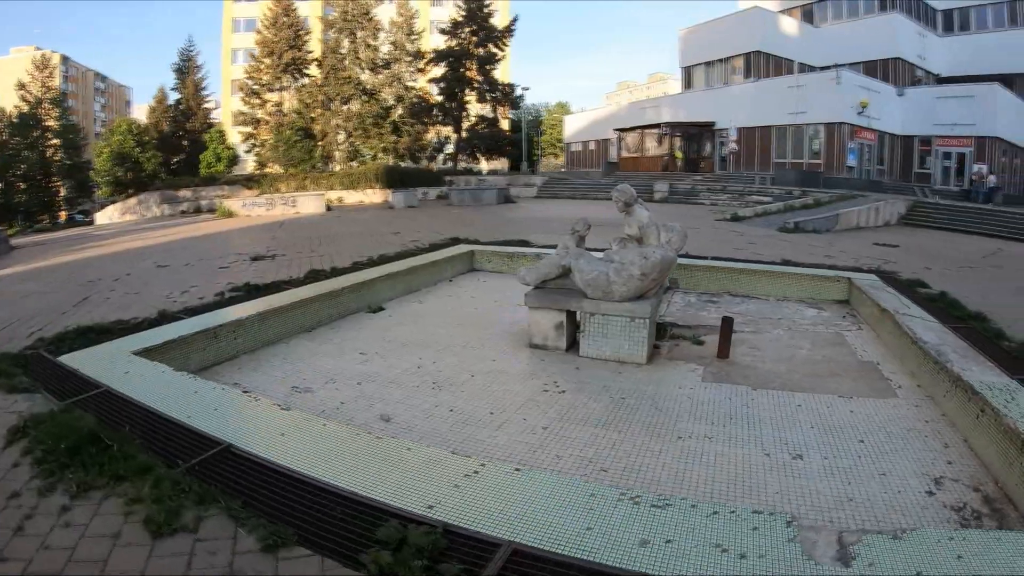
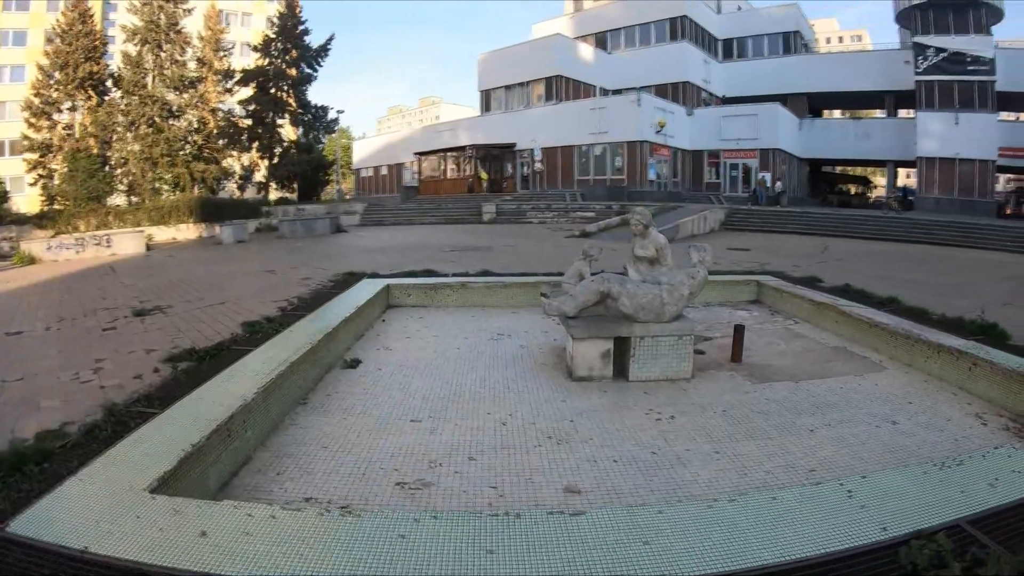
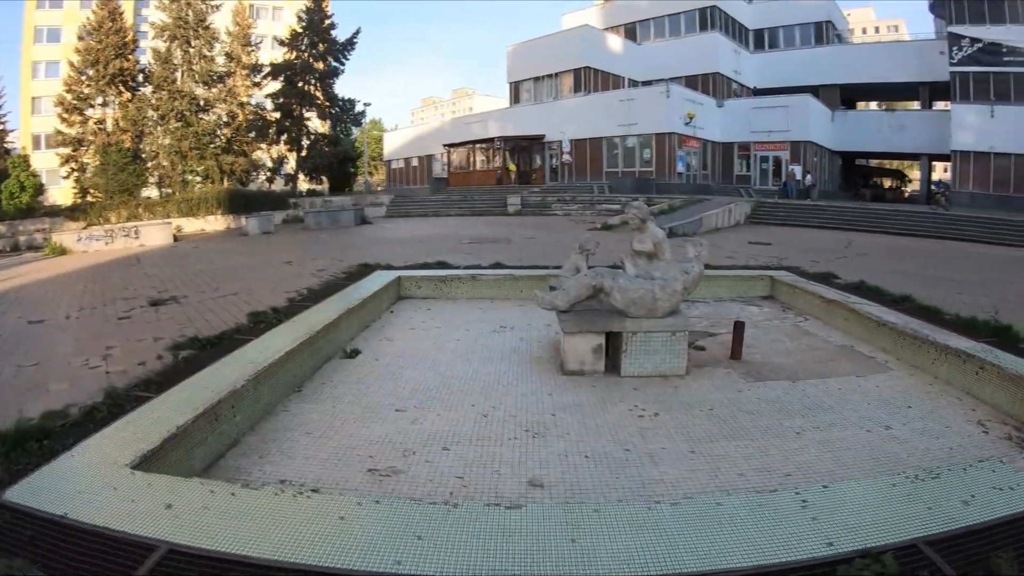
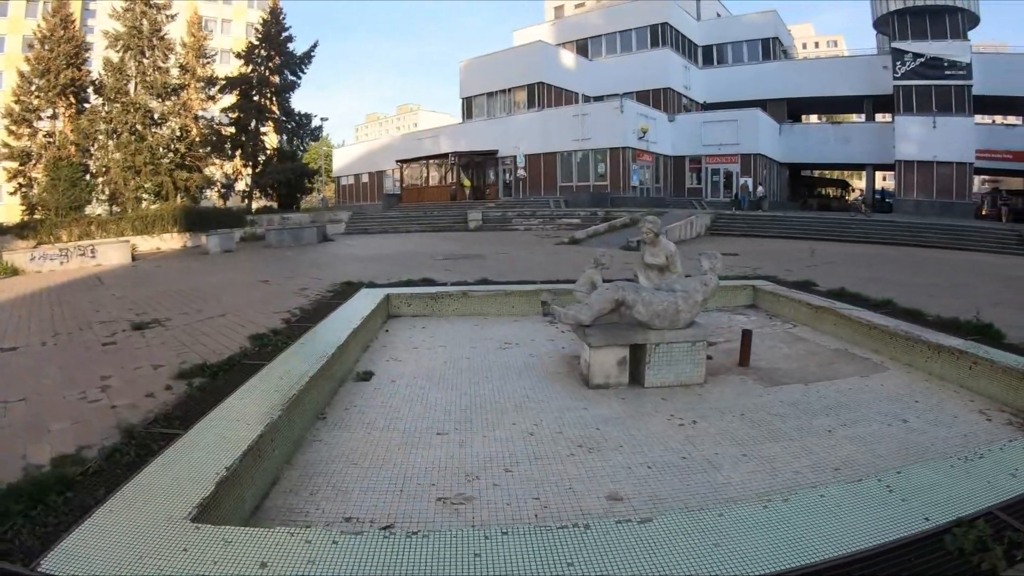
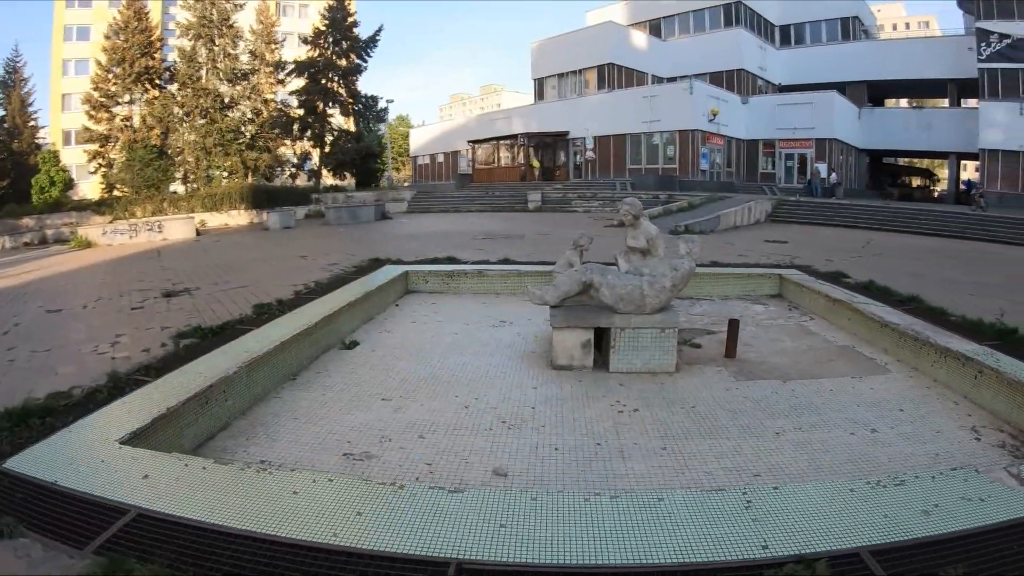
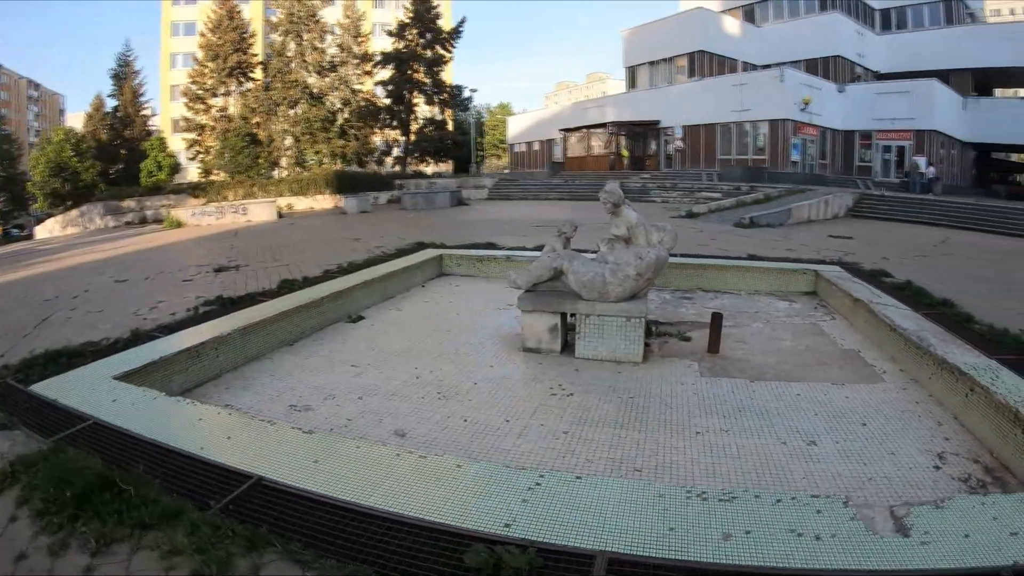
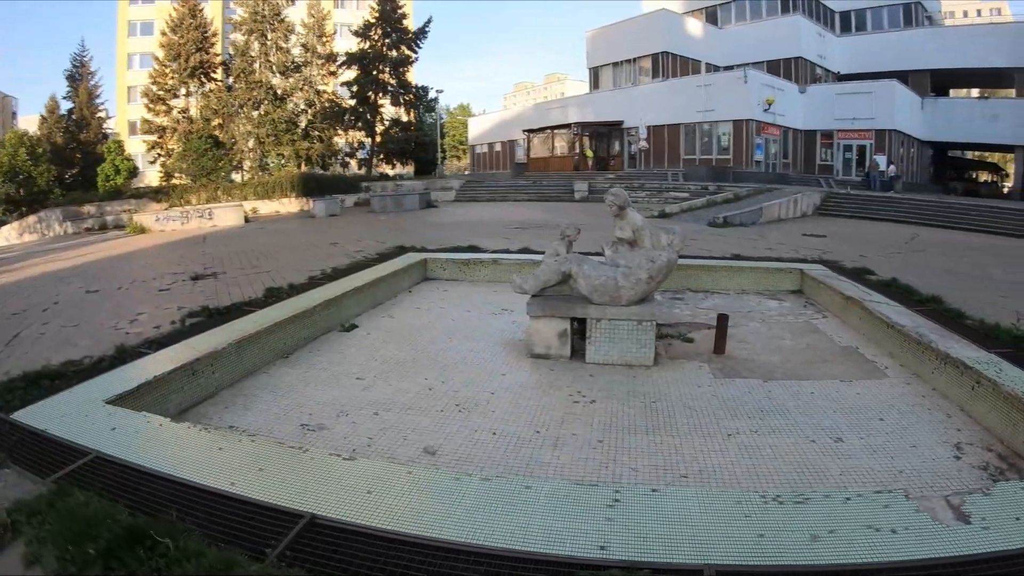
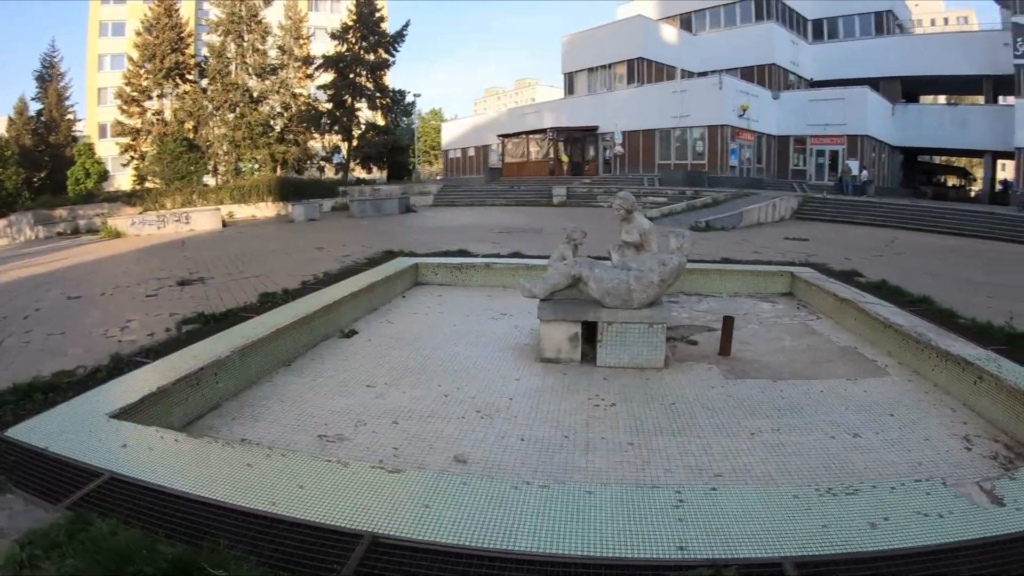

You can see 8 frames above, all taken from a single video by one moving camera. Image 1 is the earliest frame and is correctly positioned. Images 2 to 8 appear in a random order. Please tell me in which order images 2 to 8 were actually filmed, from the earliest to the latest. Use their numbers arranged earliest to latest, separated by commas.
6, 7, 8, 5, 3, 2, 4
